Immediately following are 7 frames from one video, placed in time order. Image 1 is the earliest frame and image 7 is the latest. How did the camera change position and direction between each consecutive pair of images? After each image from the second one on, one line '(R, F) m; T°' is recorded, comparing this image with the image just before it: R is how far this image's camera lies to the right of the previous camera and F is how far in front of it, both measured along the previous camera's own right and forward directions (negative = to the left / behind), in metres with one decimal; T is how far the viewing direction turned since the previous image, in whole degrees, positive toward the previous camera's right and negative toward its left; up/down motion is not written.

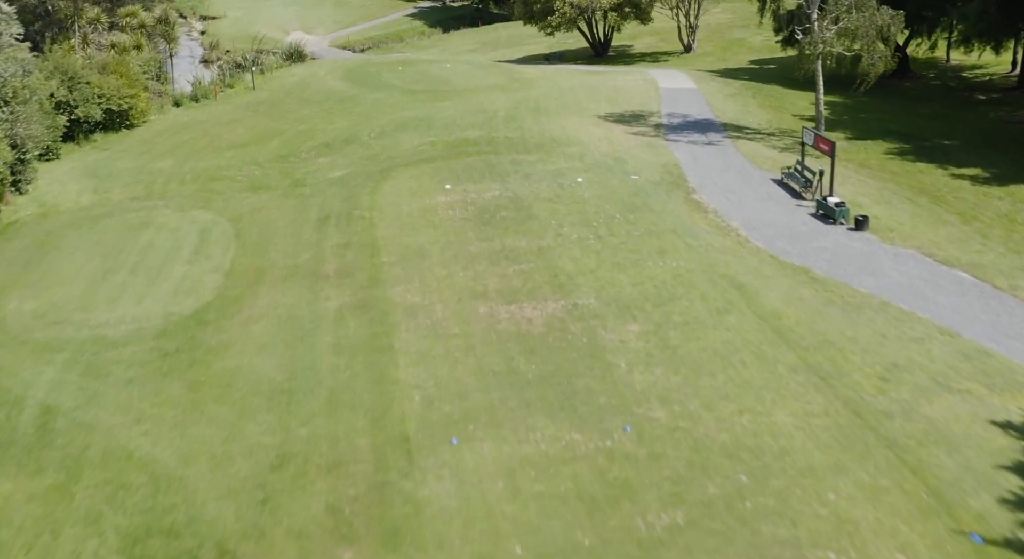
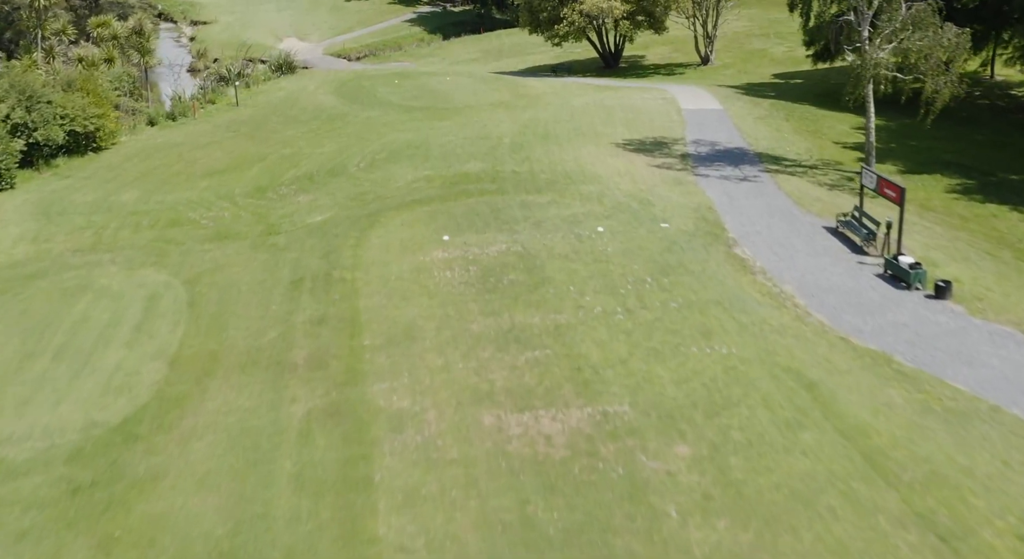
(-0.2, +3.3) m; 0°
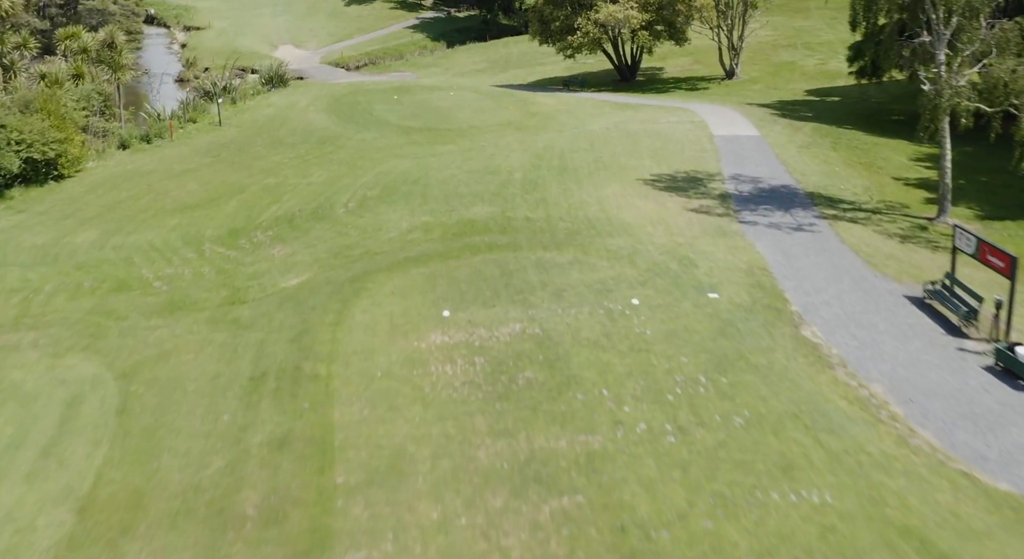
(-0.2, +3.5) m; 0°
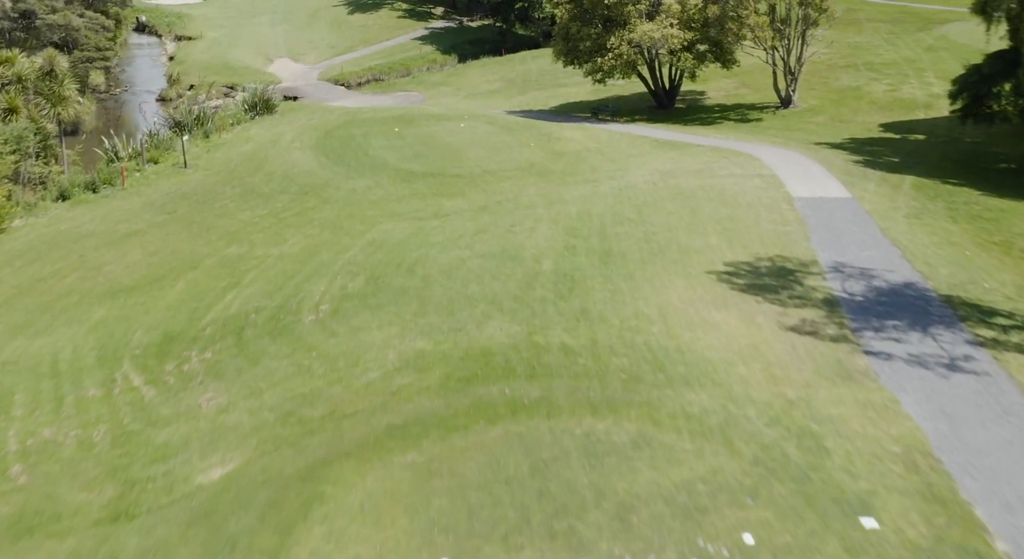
(-0.4, +5.8) m; -1°
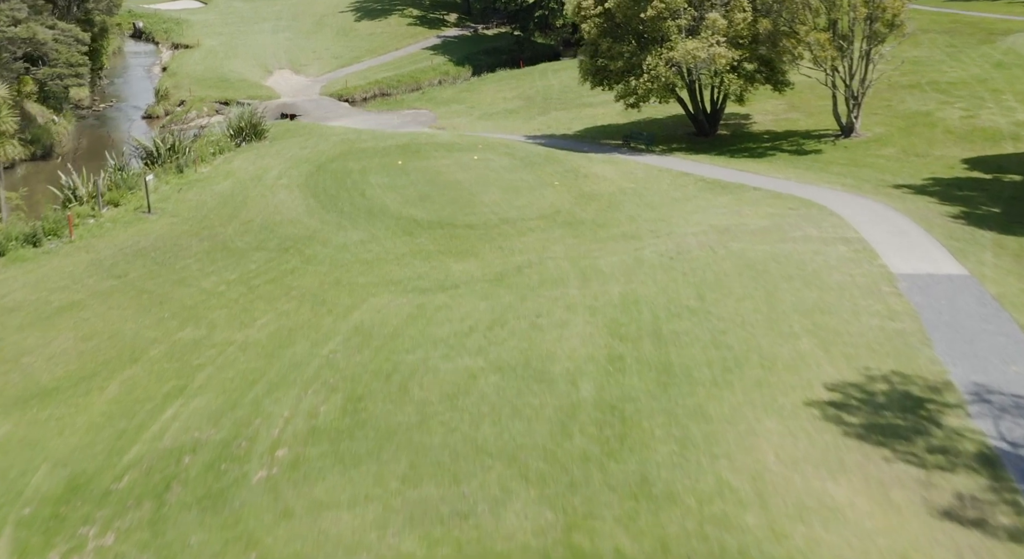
(-0.2, +4.6) m; -1°
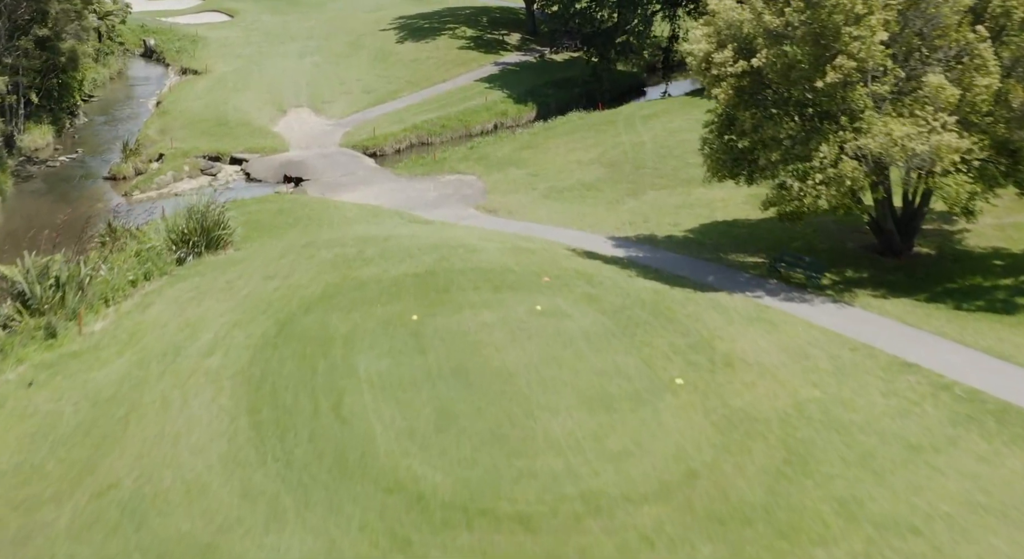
(-0.7, +11.6) m; -4°
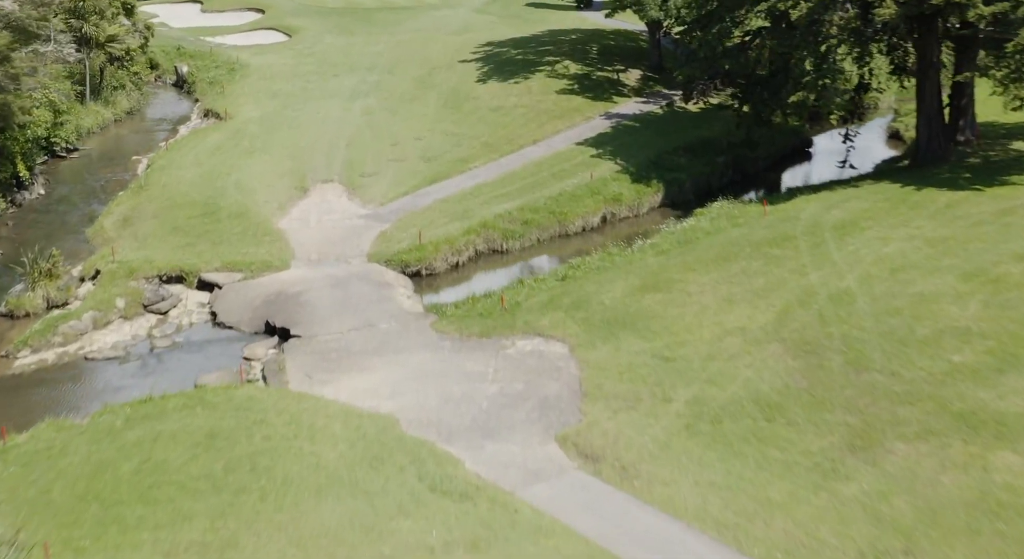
(-0.5, +13.5) m; -7°
